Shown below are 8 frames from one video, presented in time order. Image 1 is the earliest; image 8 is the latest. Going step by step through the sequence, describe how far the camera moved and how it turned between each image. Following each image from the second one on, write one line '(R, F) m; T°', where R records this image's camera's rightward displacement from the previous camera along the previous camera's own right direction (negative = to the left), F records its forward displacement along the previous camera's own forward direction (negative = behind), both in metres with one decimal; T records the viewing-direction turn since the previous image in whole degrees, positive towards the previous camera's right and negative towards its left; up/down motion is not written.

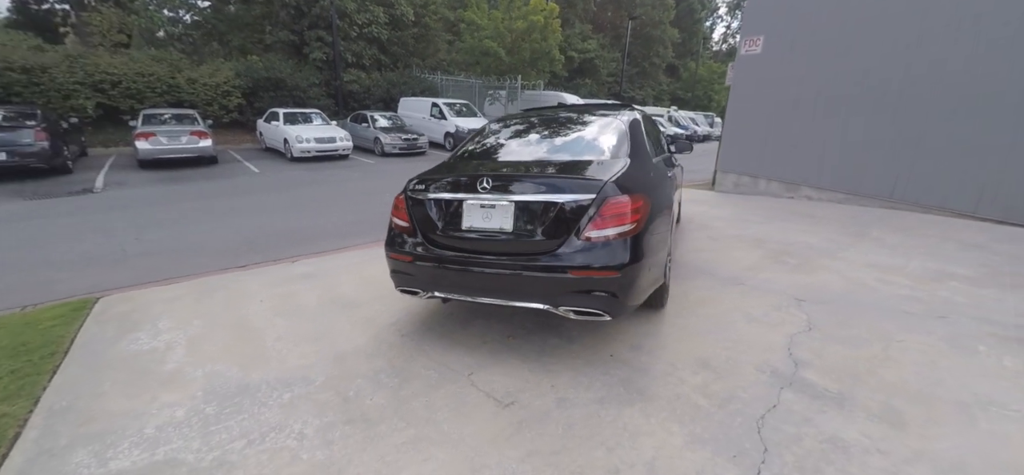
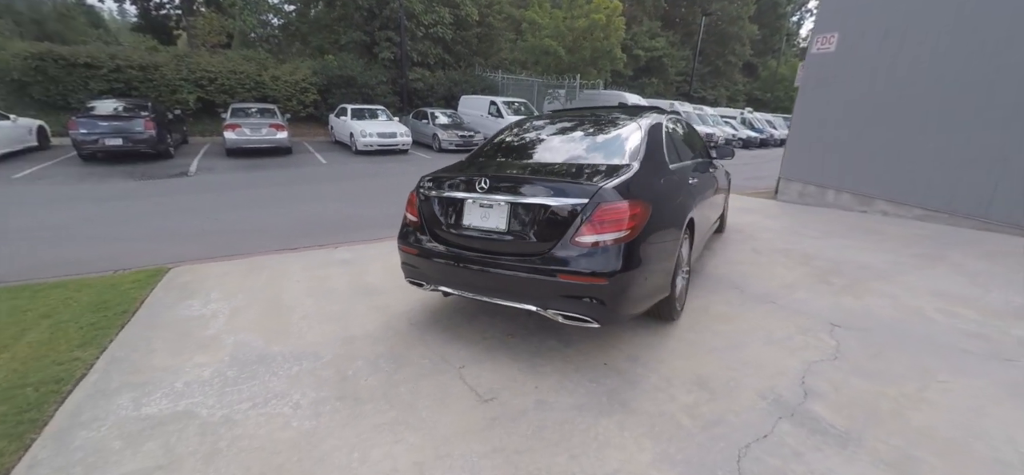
(+0.4, 0.0) m; -8°
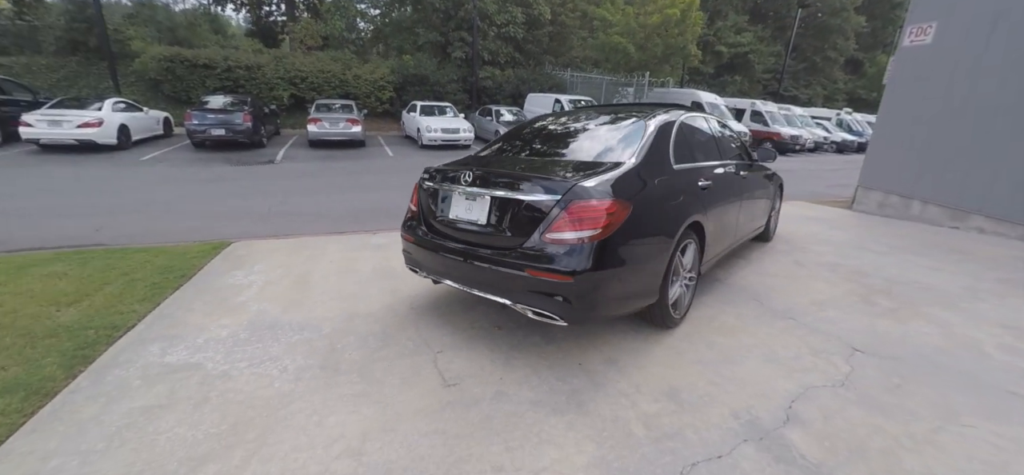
(+0.6, 0.0) m; -10°
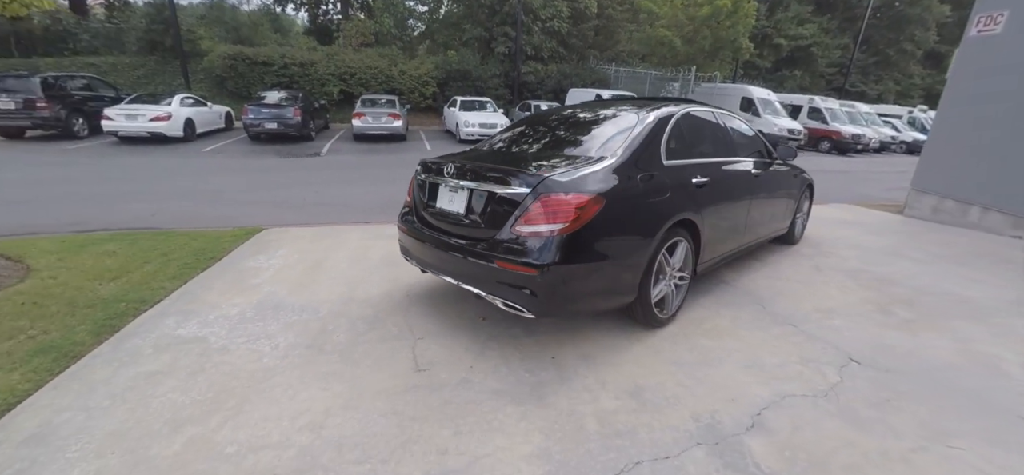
(+0.5, 0.0) m; -7°
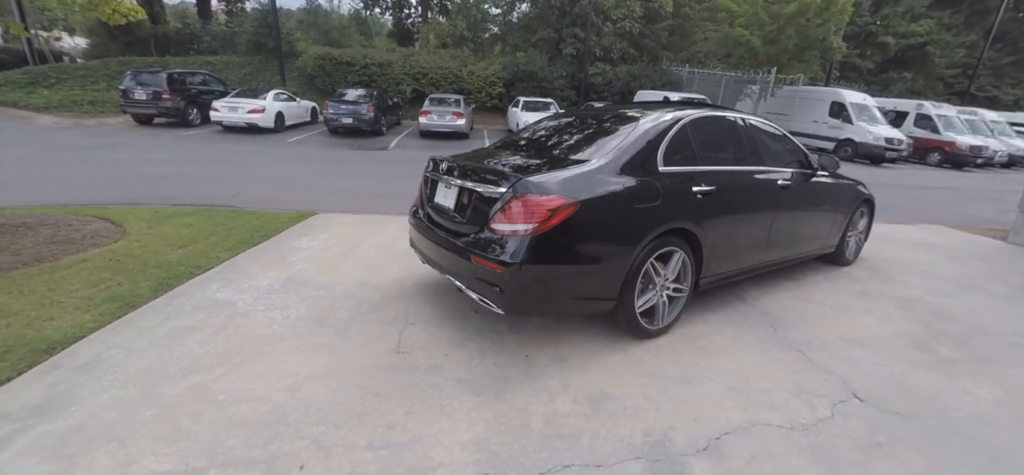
(+0.6, 0.0) m; -10°
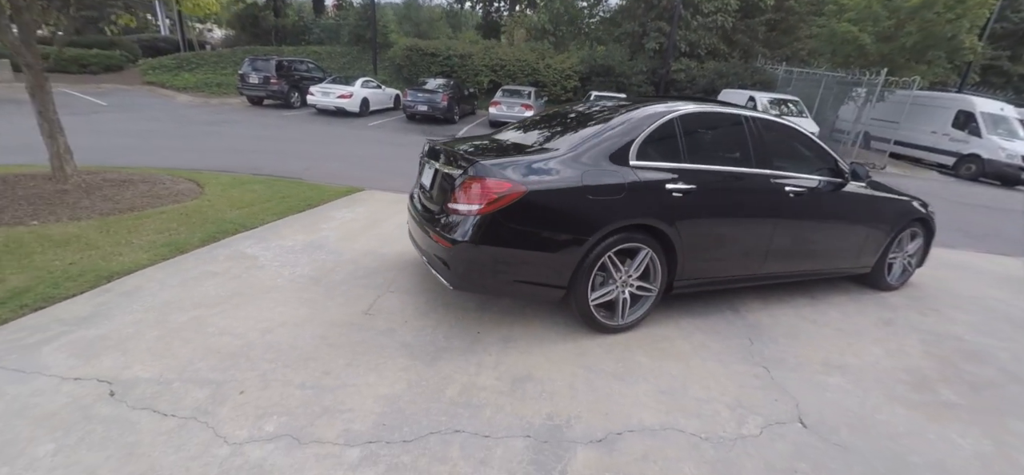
(+0.8, 0.0) m; -11°
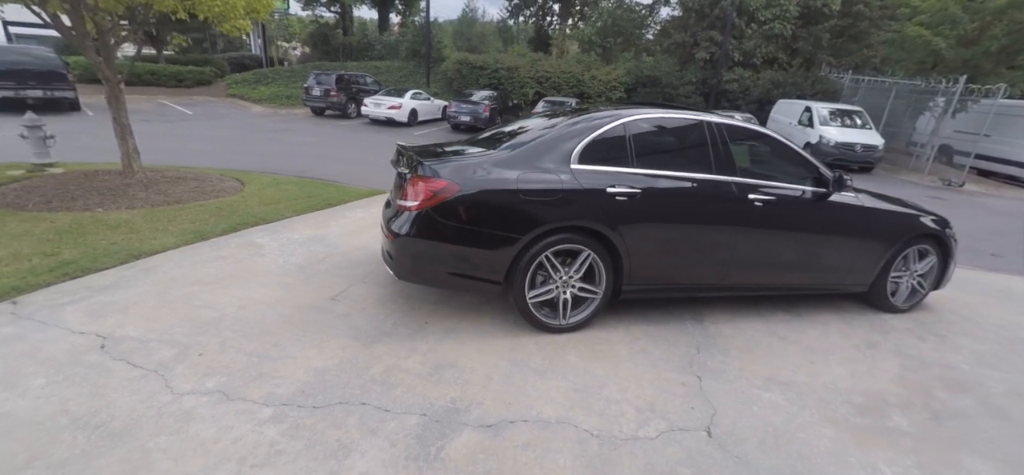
(+0.8, -0.1) m; -8°
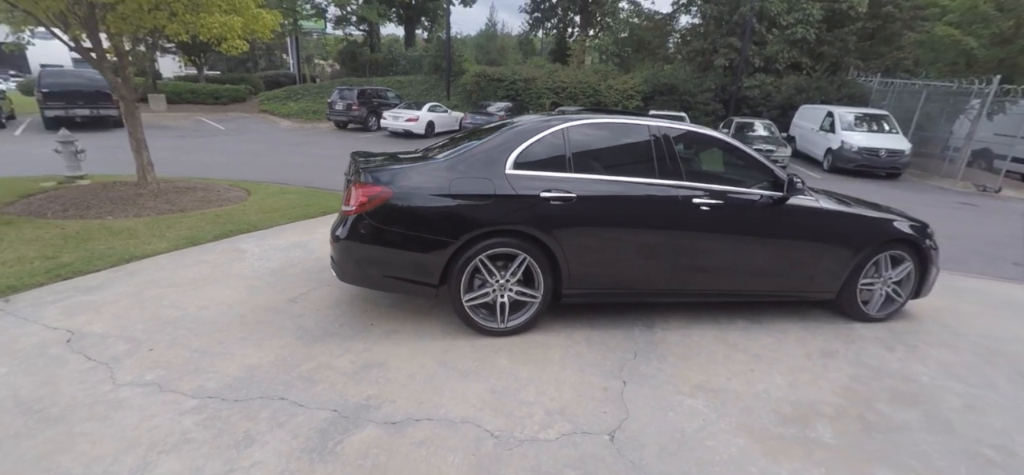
(+0.7, 0.0) m; -5°
